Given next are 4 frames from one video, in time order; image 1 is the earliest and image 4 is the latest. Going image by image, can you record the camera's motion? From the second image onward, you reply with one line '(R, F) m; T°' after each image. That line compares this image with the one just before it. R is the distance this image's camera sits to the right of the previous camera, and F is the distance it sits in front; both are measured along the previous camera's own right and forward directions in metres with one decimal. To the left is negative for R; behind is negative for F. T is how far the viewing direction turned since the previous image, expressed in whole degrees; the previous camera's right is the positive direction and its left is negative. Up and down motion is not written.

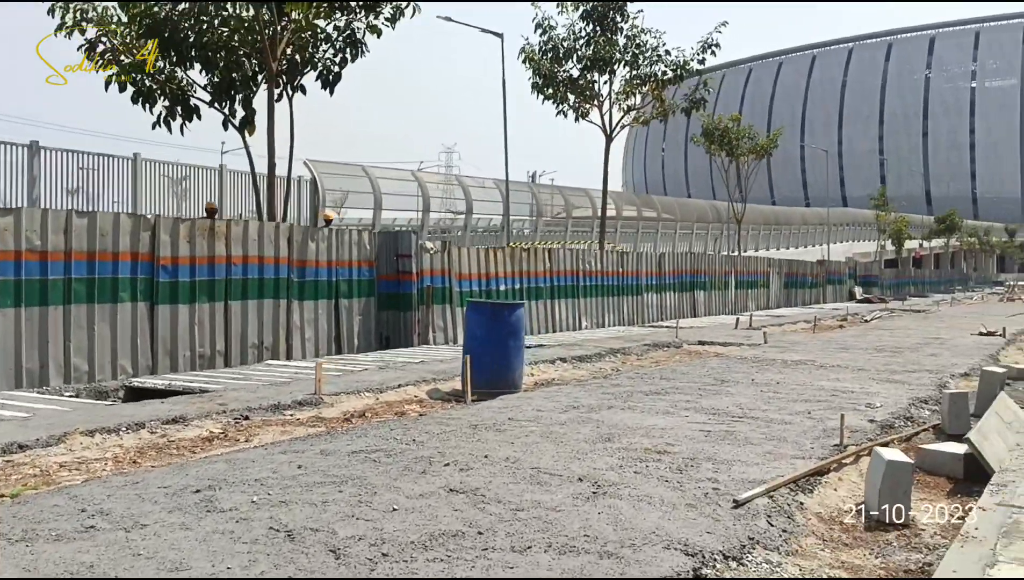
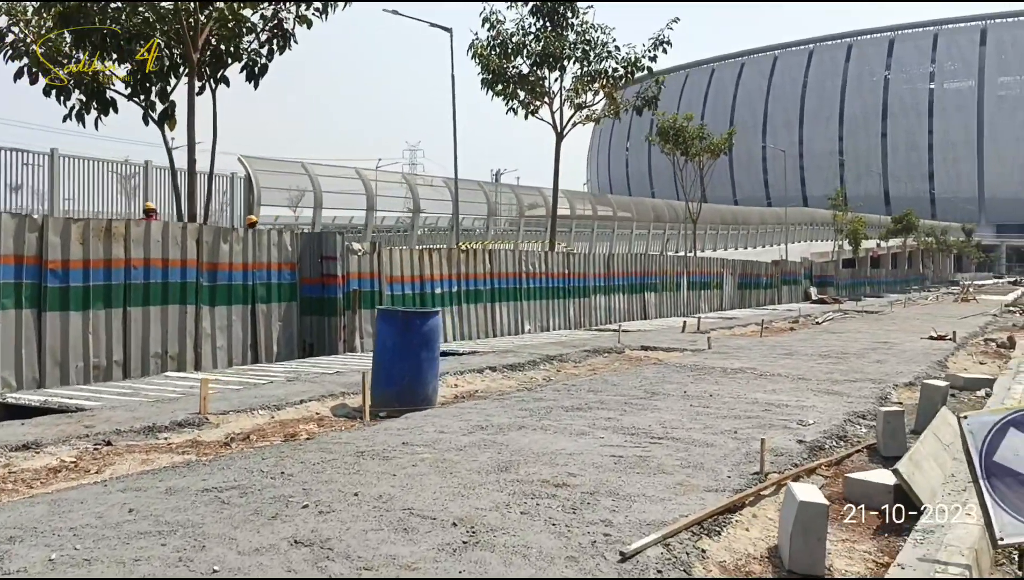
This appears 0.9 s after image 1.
(+0.6, +0.8) m; +2°
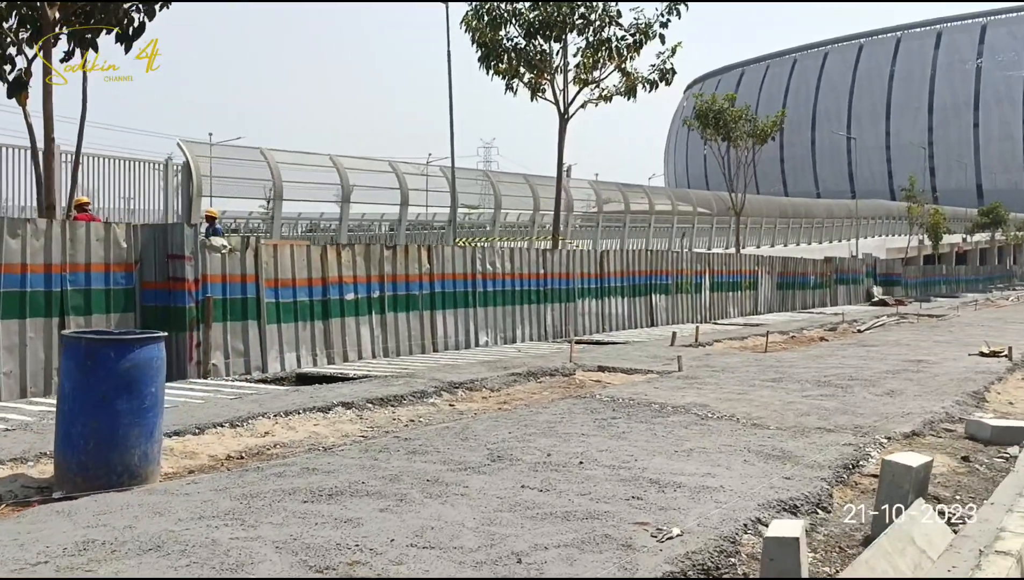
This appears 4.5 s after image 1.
(+2.4, +3.7) m; -5°
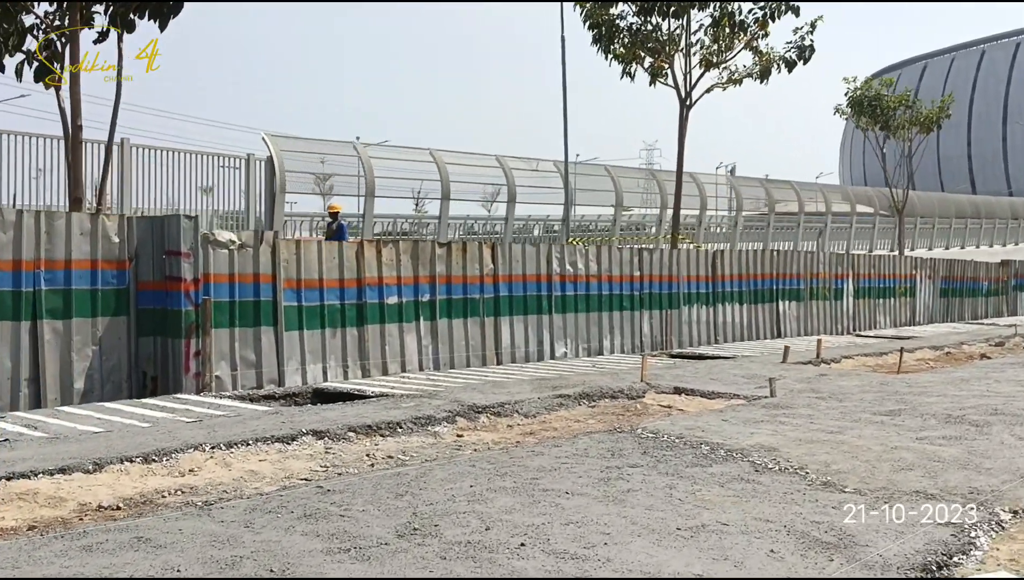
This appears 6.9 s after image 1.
(+1.4, +2.4) m; -10°
